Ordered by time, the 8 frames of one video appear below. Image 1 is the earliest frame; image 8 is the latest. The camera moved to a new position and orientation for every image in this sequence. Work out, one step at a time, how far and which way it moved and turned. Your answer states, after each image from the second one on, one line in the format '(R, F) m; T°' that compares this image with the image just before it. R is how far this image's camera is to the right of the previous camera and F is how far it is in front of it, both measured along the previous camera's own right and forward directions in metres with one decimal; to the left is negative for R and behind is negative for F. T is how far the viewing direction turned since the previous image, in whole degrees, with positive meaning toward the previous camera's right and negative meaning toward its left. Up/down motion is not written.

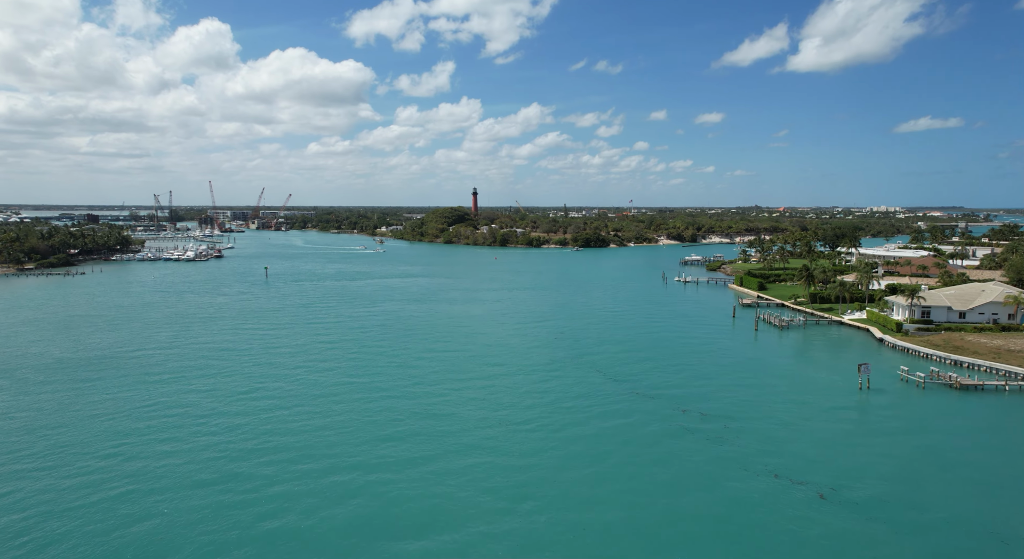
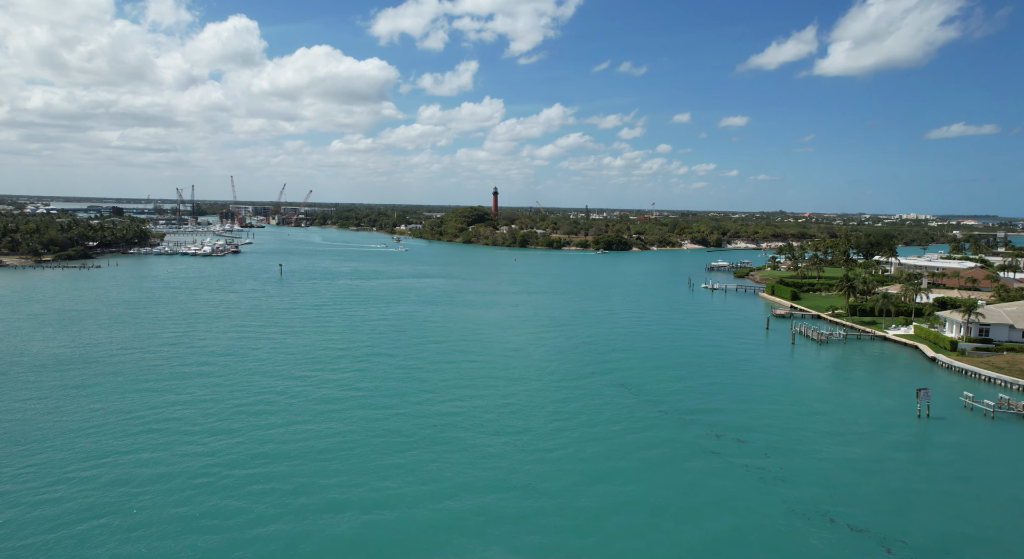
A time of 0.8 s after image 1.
(-0.1, +2.3) m; -2°
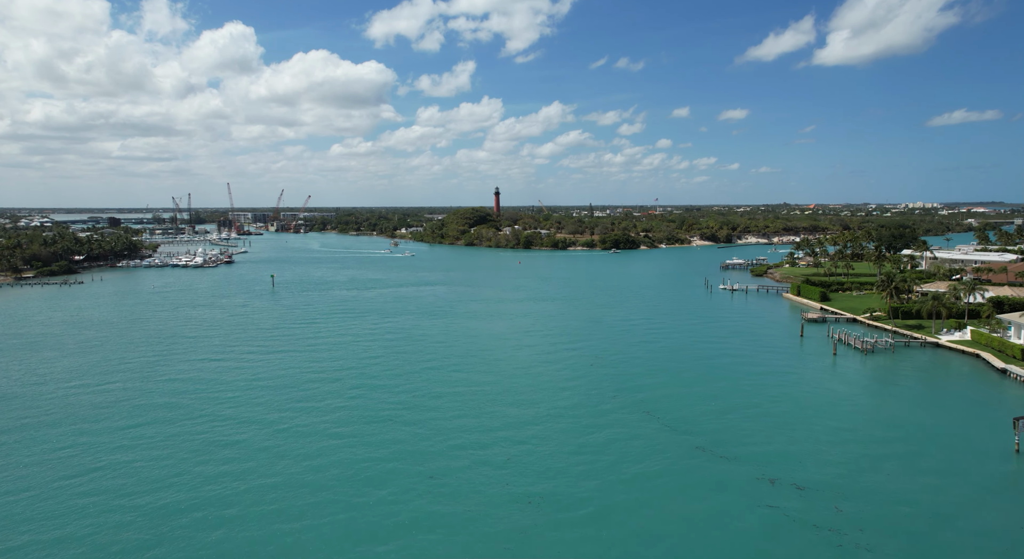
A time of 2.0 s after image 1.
(-0.2, +4.0) m; 0°
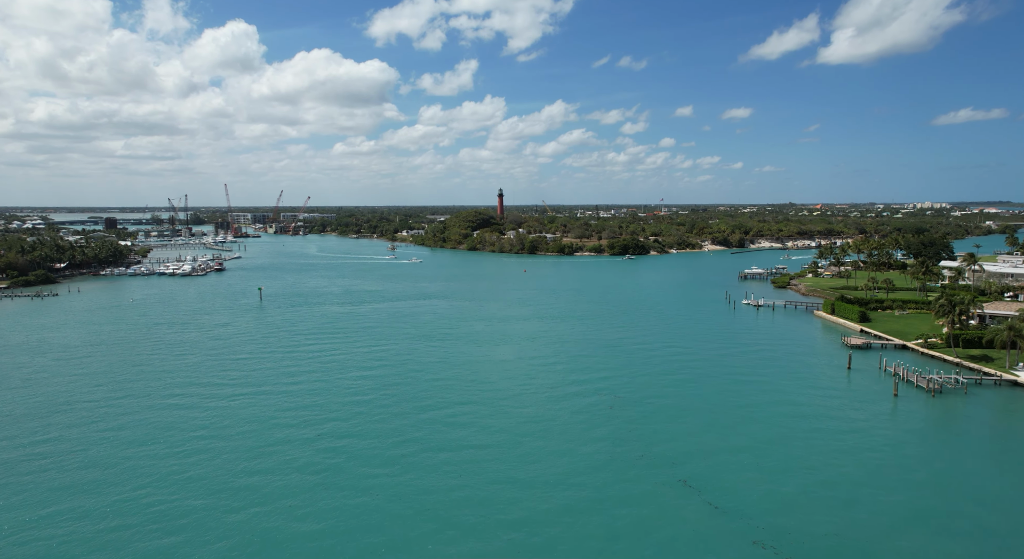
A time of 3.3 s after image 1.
(-0.3, +4.8) m; 0°
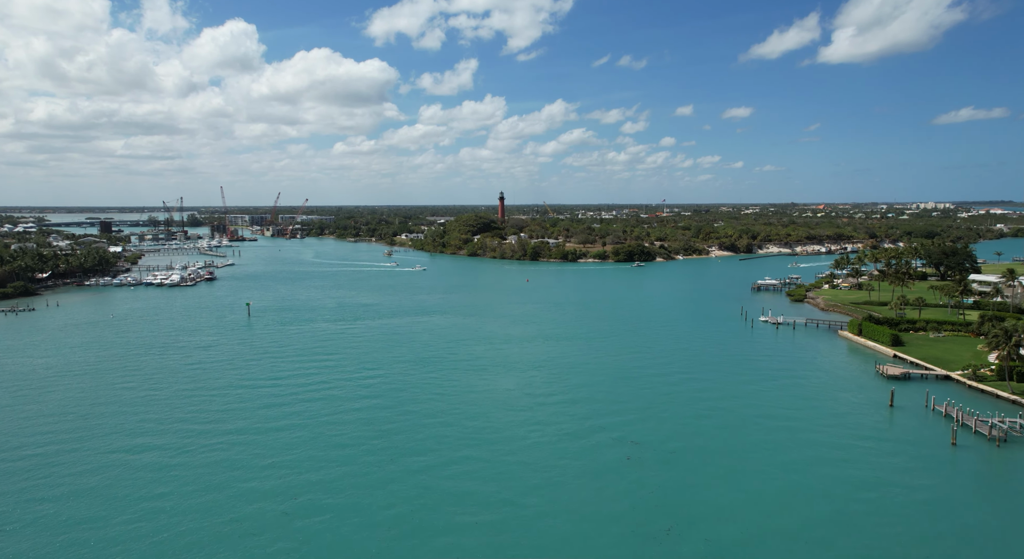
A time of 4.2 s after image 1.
(-0.2, +3.5) m; 0°
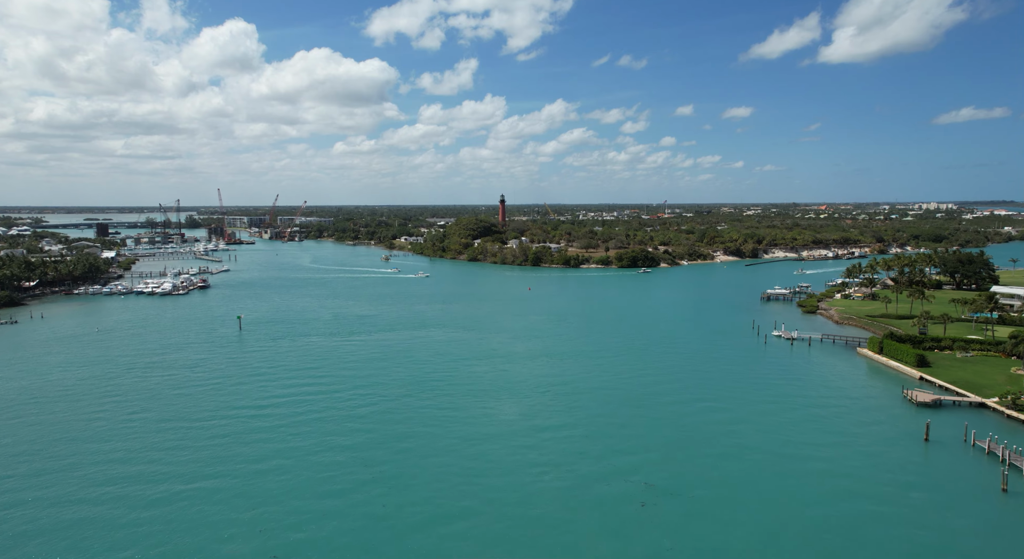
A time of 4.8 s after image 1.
(-0.2, +2.4) m; 0°
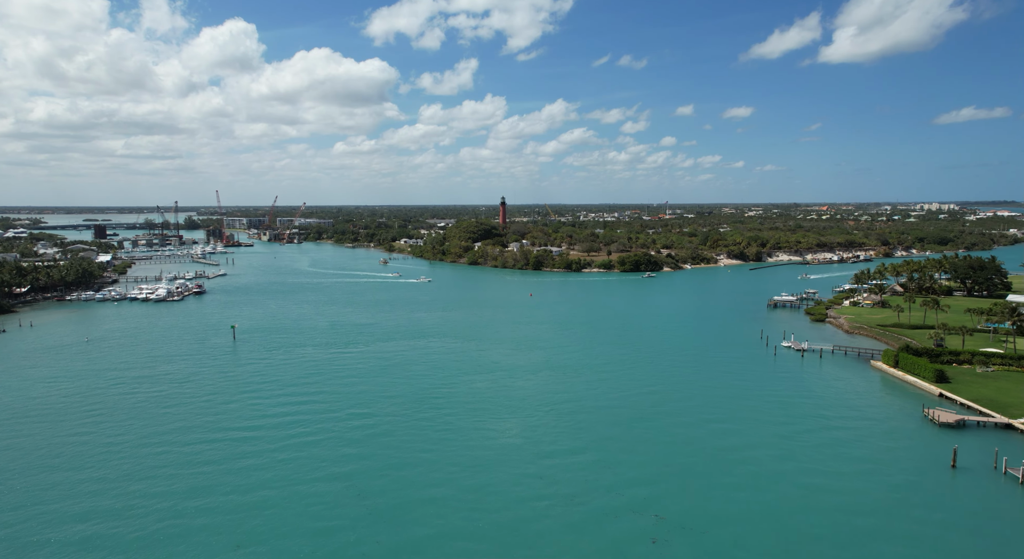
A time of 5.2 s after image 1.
(-0.1, +1.6) m; 0°
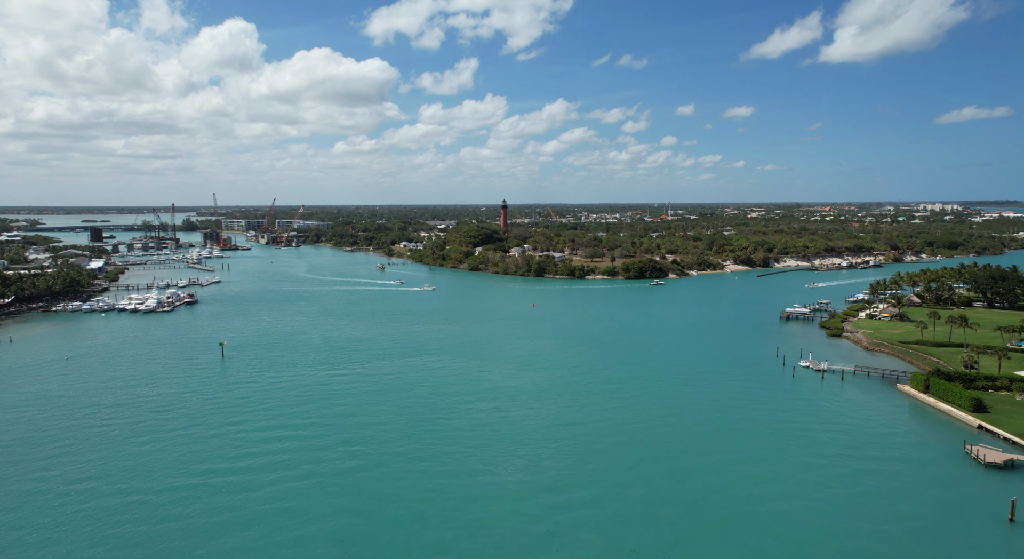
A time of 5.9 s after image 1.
(-0.2, +2.8) m; 0°
